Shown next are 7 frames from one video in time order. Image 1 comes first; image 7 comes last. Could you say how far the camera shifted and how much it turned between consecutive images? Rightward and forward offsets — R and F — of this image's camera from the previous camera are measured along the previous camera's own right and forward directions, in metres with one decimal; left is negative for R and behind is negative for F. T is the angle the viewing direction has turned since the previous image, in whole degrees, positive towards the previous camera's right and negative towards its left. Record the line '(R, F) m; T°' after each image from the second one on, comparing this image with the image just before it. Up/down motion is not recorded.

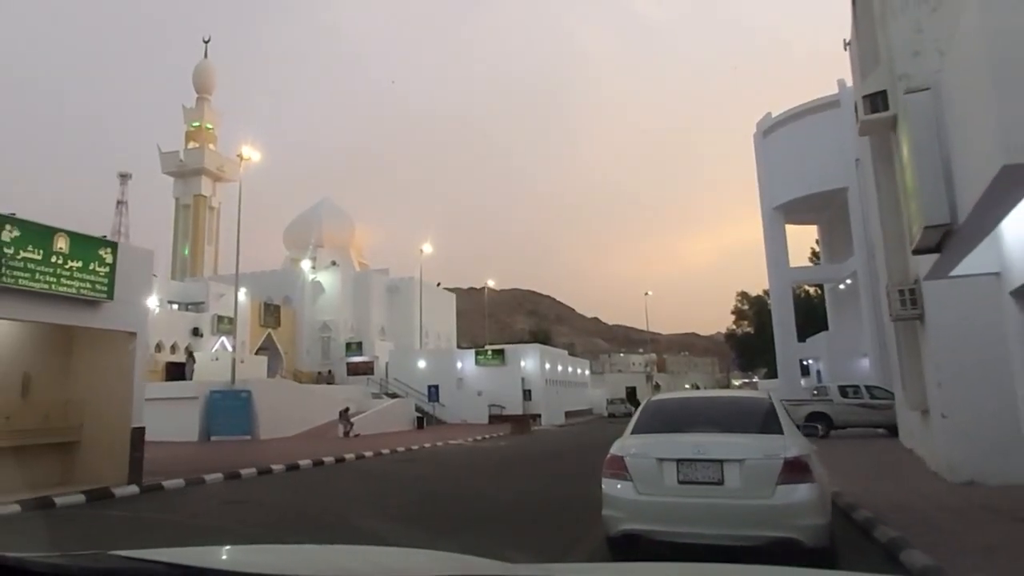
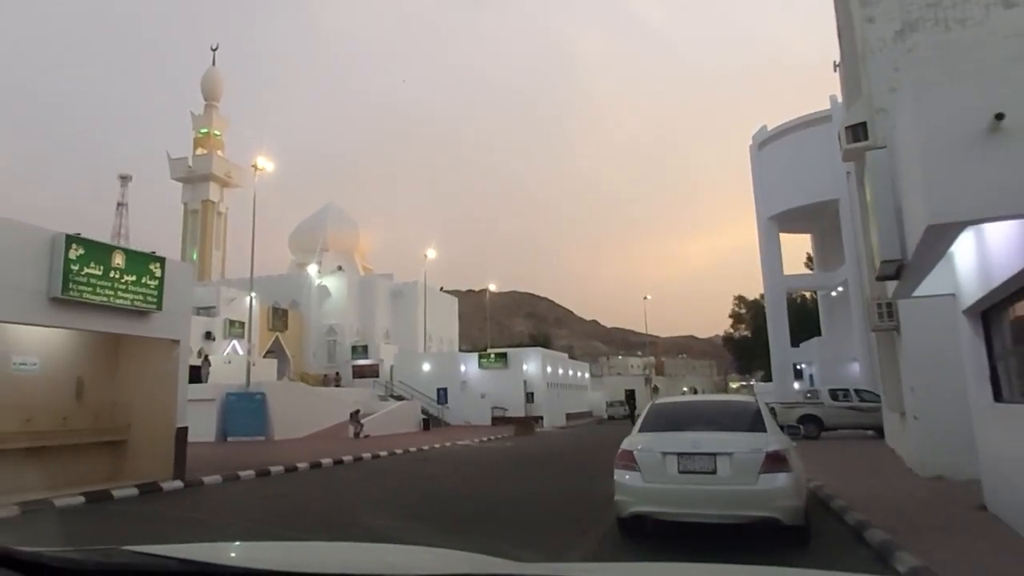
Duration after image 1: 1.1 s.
(-0.2, -0.9) m; 0°
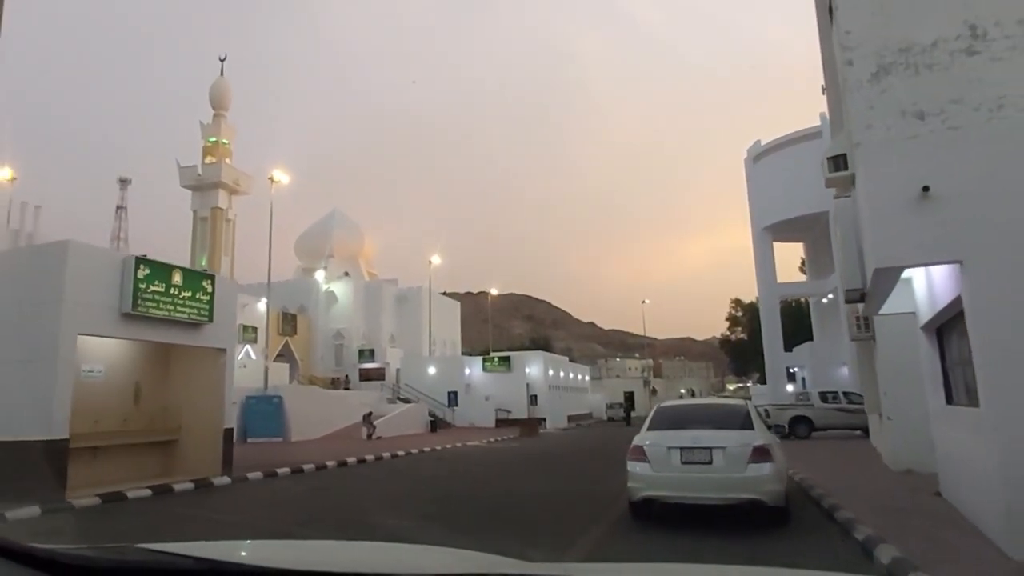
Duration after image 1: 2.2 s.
(-0.3, -1.1) m; 0°
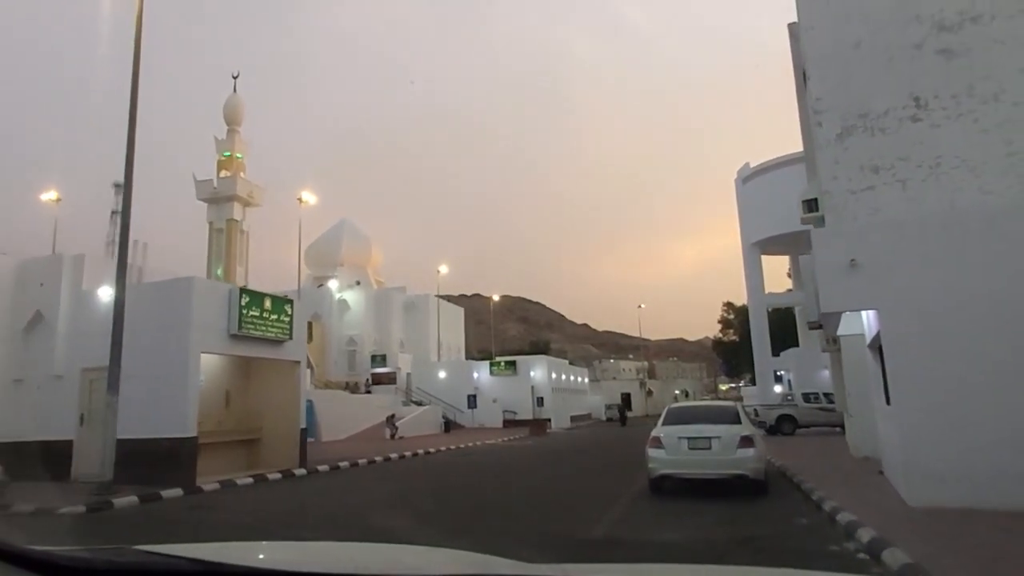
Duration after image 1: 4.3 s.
(-0.7, -2.2) m; +1°
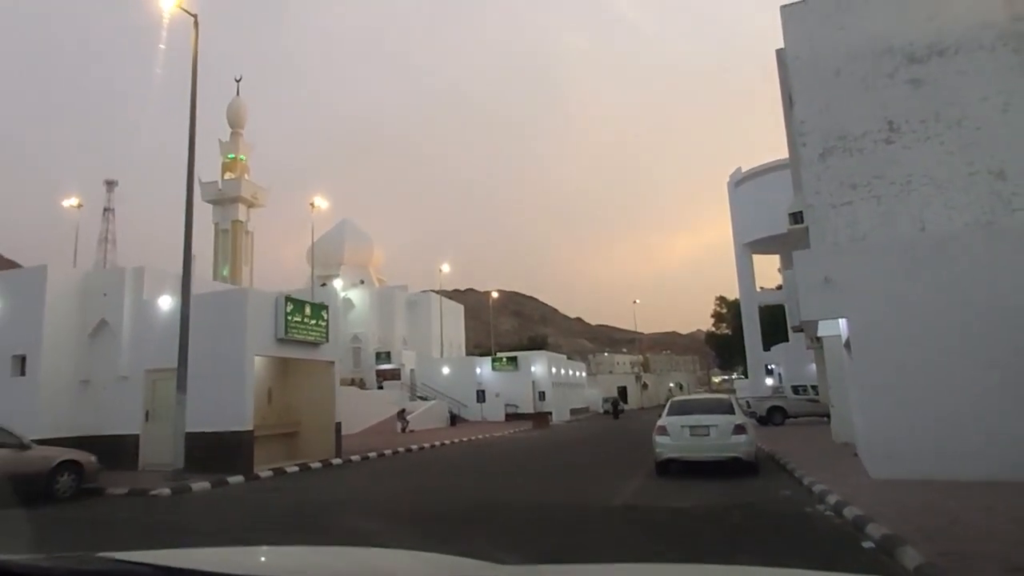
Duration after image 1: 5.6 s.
(-0.5, -1.4) m; +1°
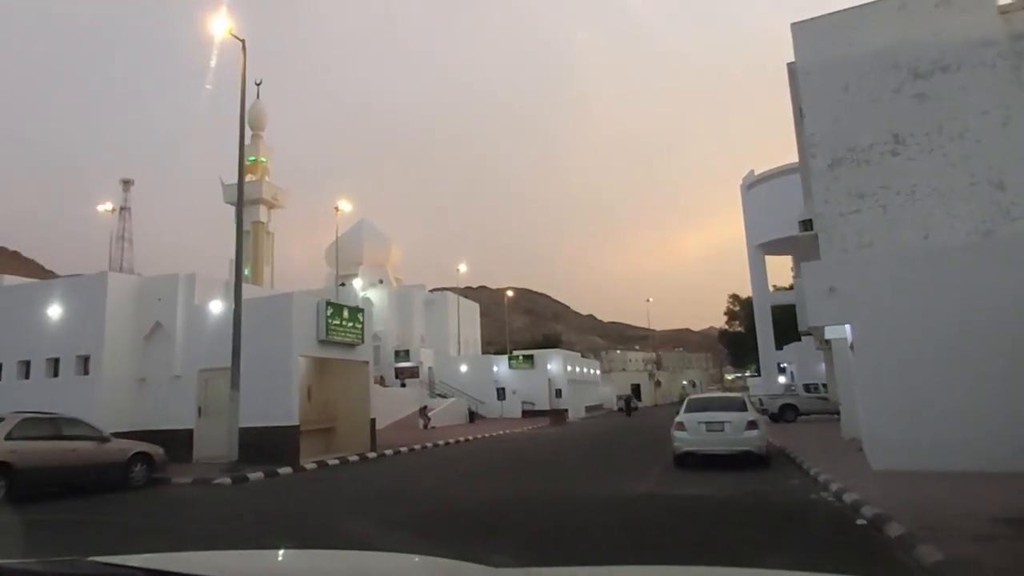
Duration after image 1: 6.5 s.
(-0.3, -0.9) m; -1°
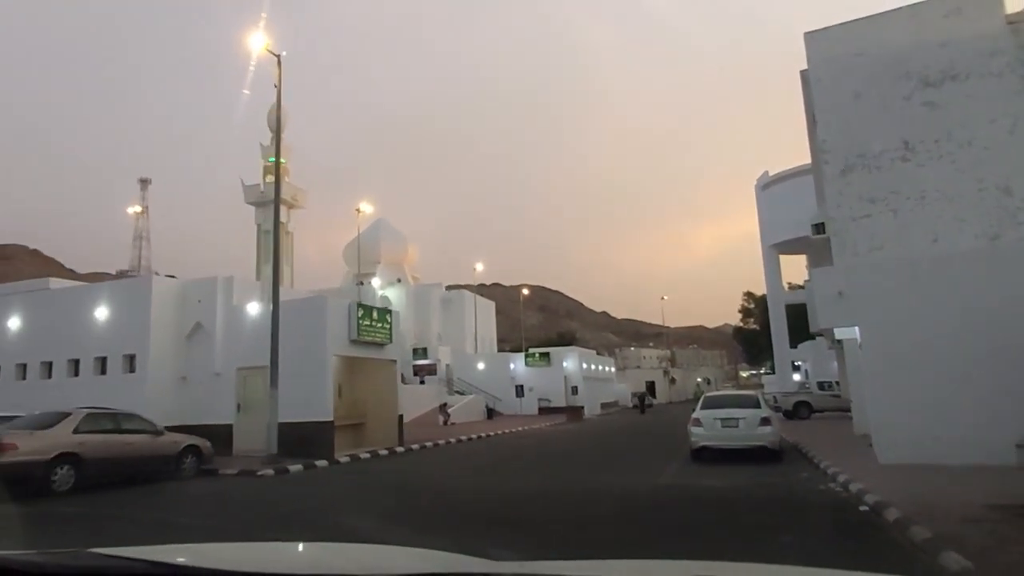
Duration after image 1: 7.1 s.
(-0.2, -0.6) m; -1°
